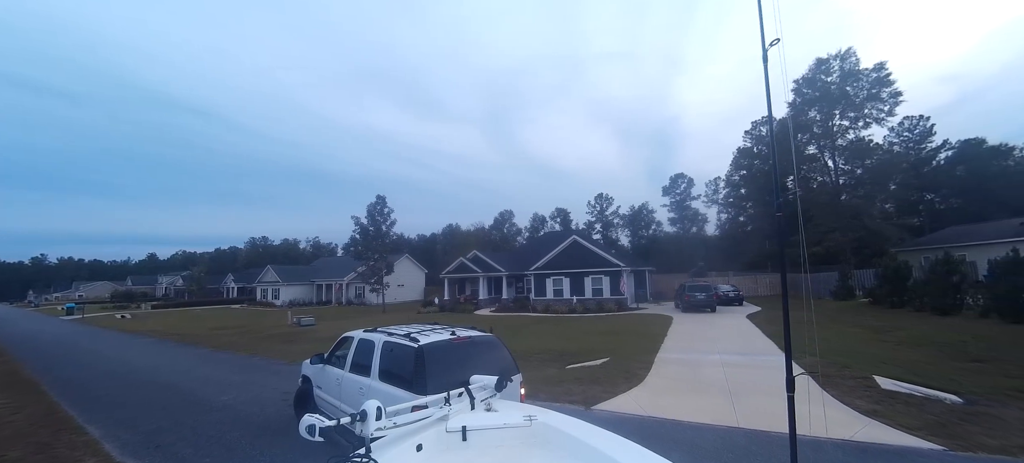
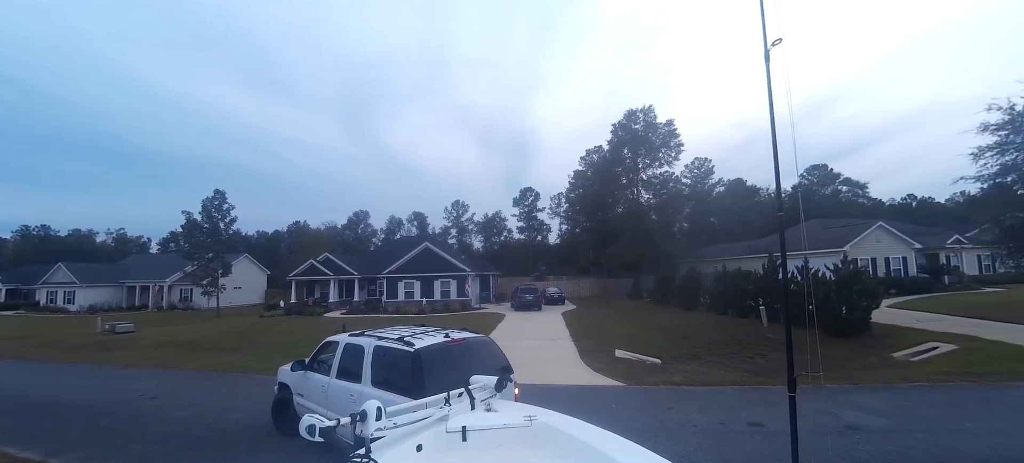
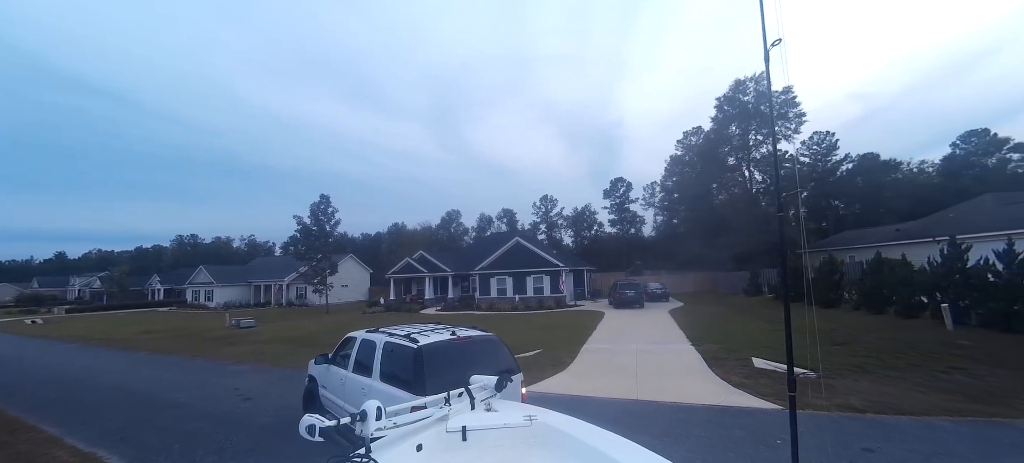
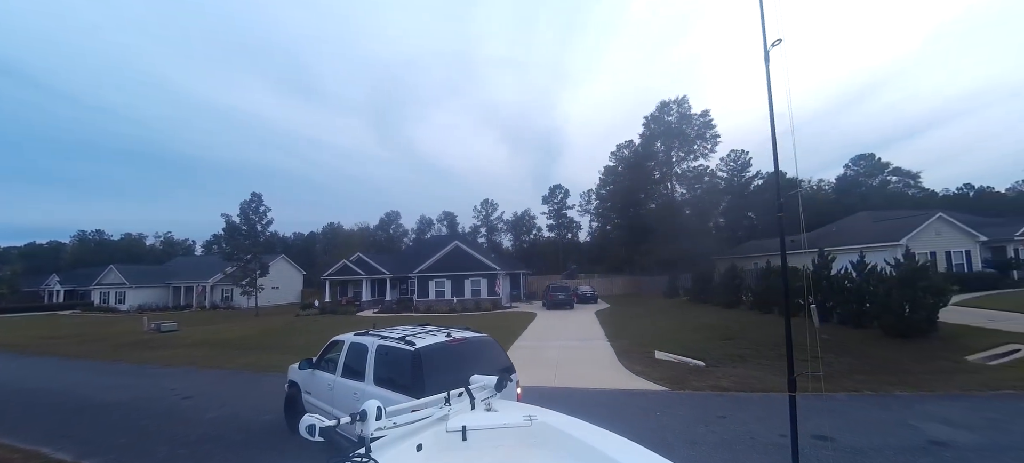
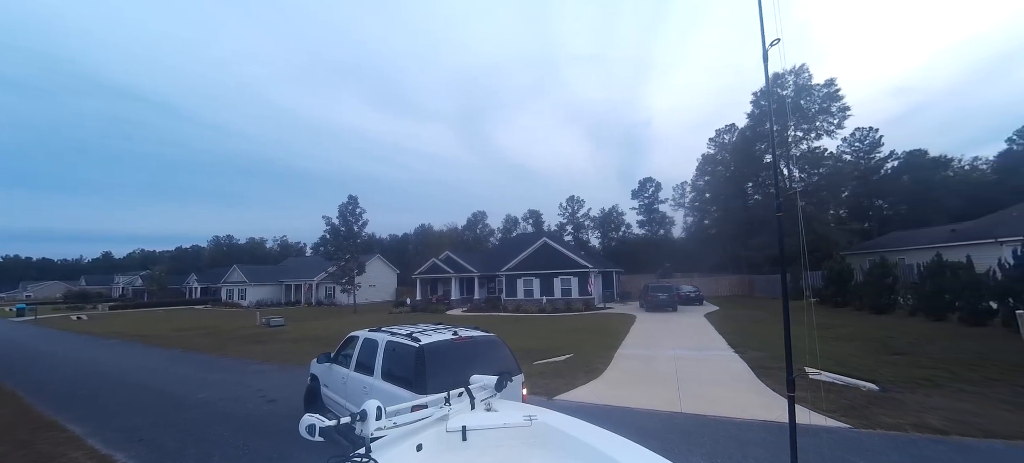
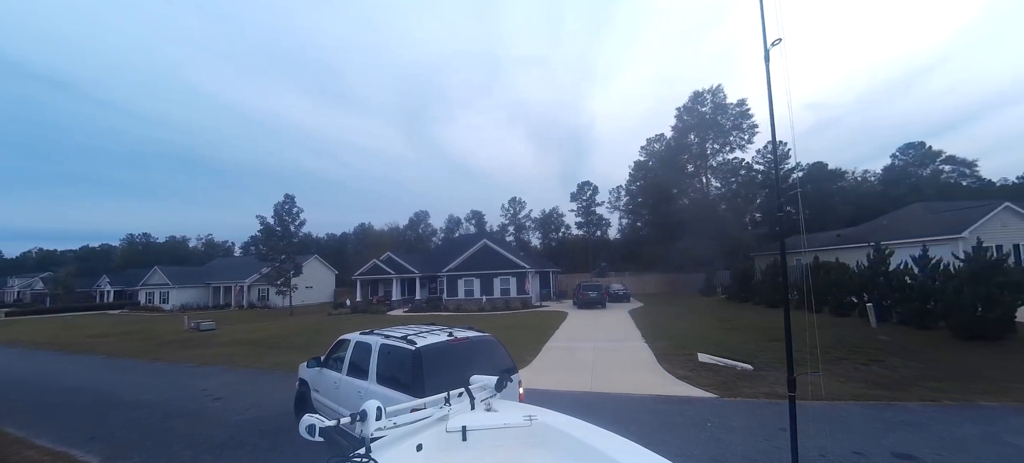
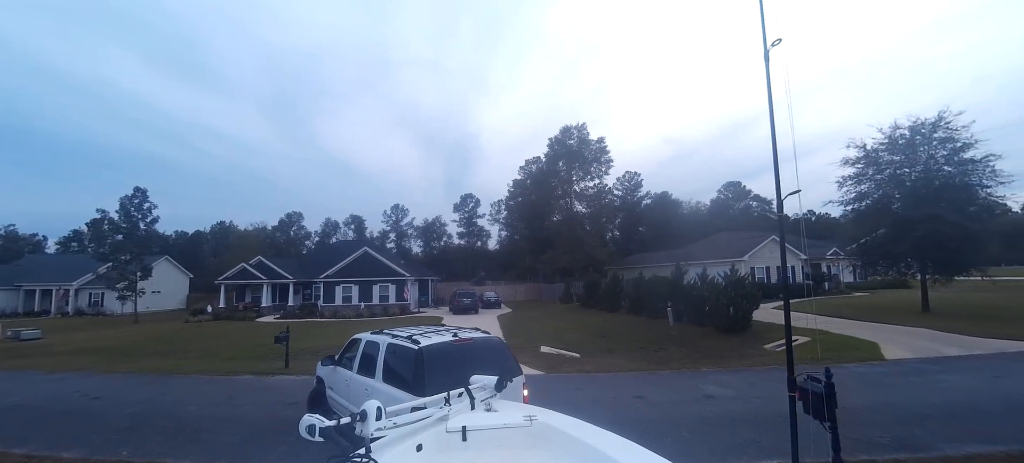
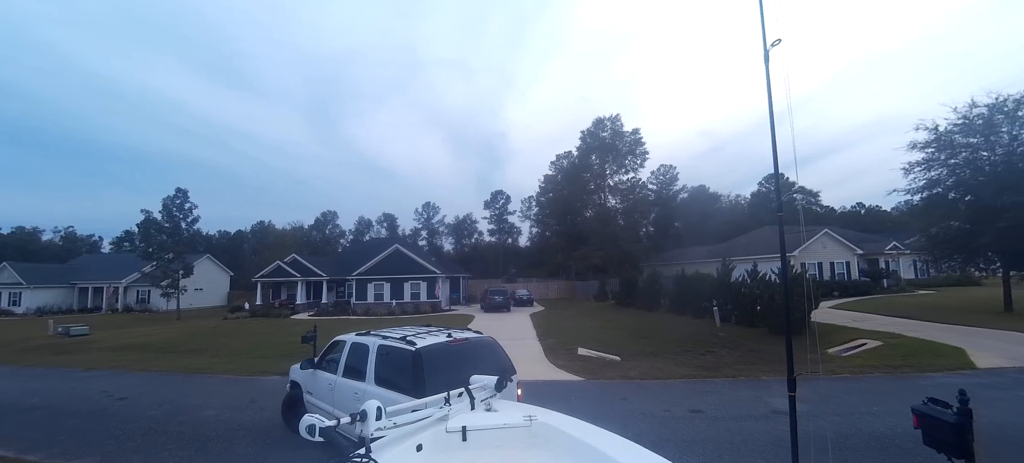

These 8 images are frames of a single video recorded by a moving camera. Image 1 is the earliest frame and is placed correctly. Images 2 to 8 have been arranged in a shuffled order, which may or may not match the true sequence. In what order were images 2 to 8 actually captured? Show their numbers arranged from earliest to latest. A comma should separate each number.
5, 3, 6, 4, 2, 8, 7
